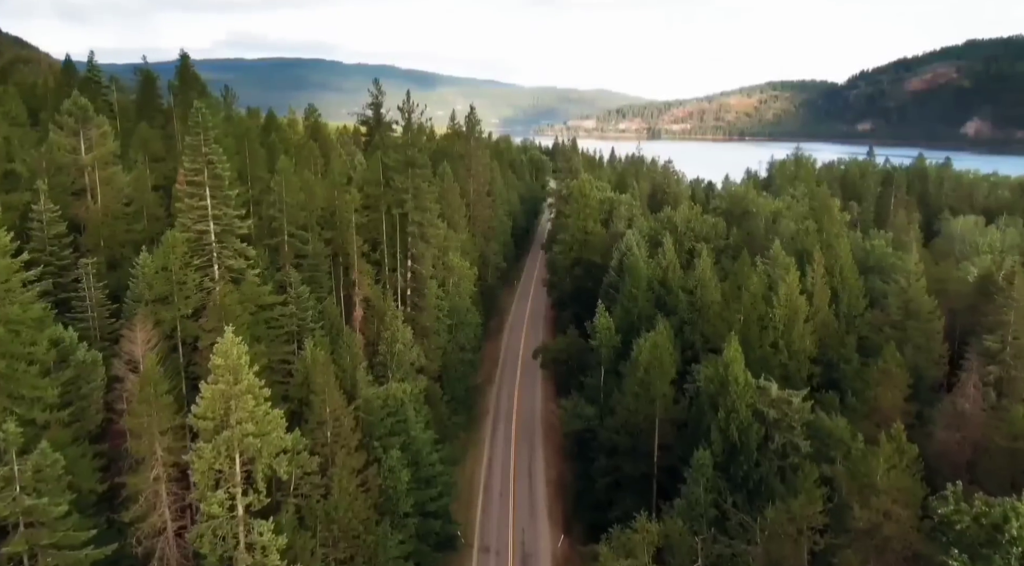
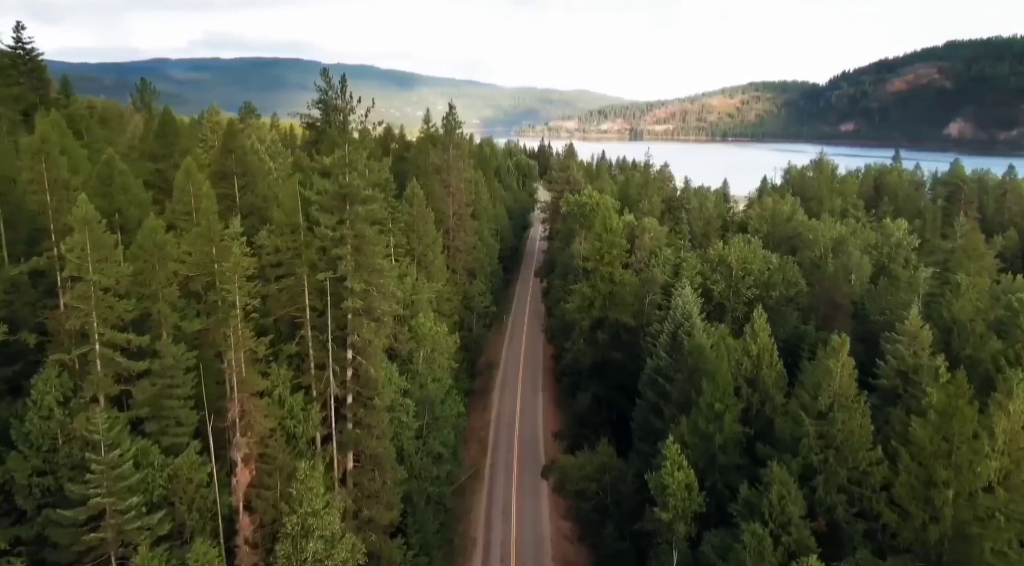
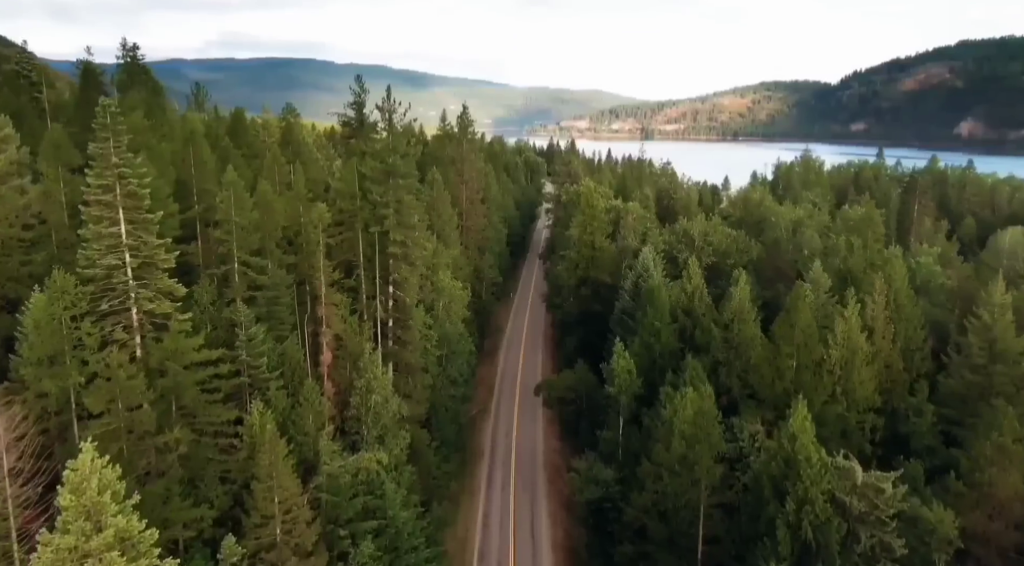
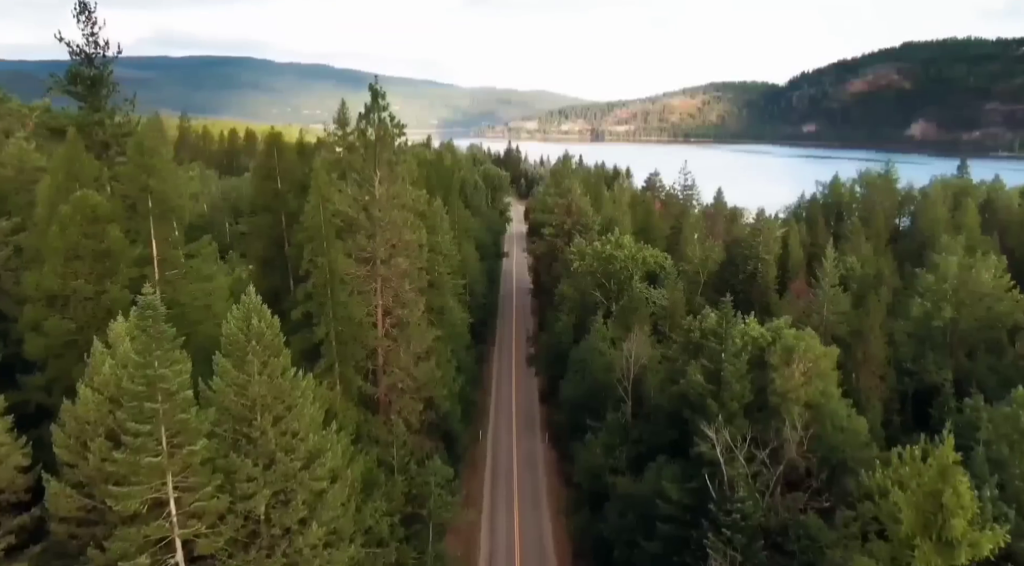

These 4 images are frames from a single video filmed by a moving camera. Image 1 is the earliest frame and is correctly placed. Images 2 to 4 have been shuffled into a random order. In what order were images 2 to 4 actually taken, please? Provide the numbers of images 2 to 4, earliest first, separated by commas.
3, 2, 4
